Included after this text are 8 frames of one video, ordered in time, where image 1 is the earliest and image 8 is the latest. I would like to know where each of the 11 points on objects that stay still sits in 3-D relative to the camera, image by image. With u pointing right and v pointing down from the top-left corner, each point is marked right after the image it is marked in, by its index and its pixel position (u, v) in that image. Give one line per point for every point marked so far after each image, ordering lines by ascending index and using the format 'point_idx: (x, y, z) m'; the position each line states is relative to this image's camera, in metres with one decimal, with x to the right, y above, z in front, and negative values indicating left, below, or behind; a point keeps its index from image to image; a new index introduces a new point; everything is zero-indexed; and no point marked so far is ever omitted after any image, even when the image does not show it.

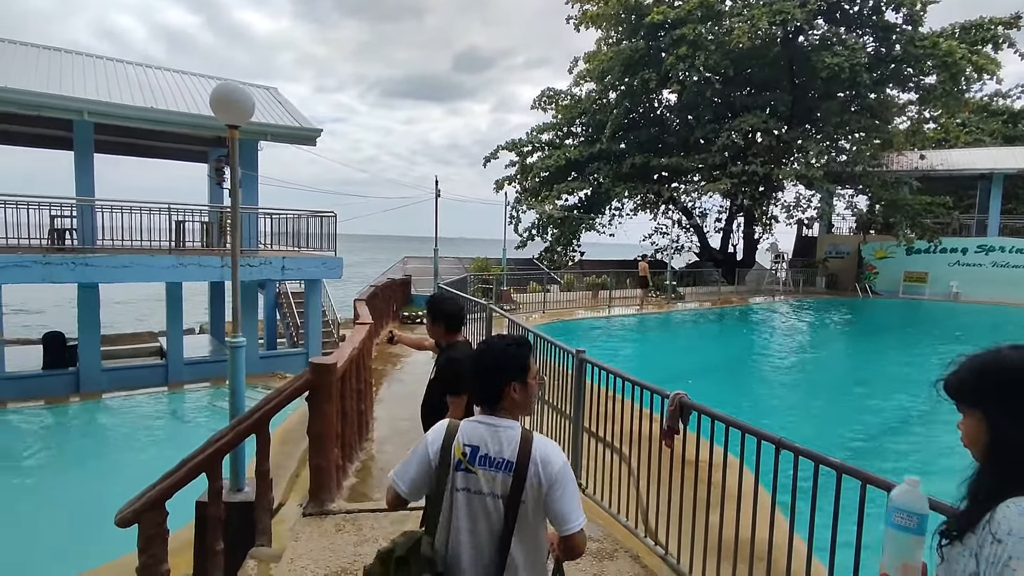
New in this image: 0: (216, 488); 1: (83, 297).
0: (-2.1, -1.4, +4.2) m
1: (-8.6, -0.2, +11.8) m
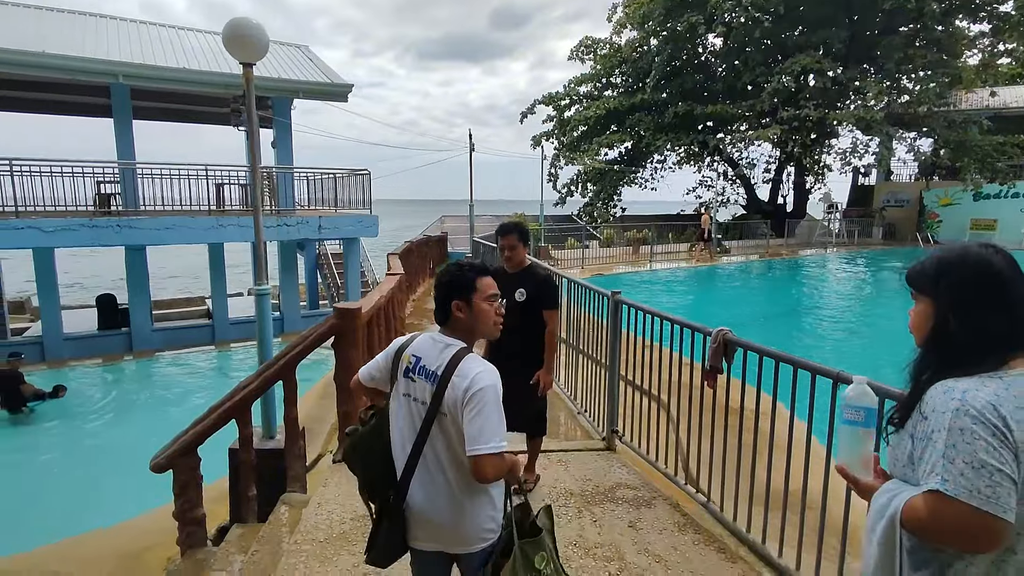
0: (-1.9, -1.0, +4.1) m
1: (-7.8, +0.6, +12.1) m
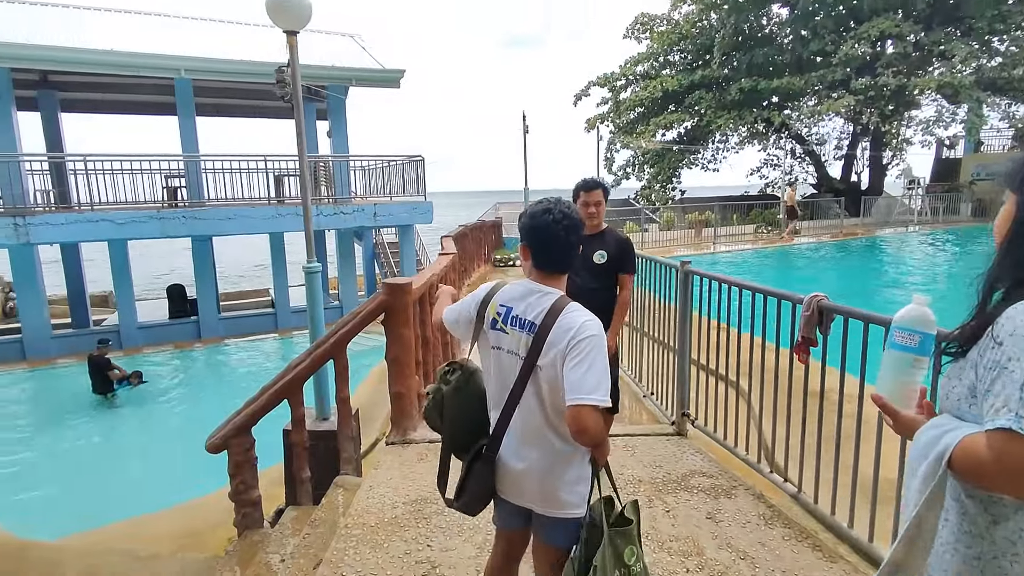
0: (-1.5, -0.9, +4.0) m
1: (-6.7, +0.8, +12.5) m
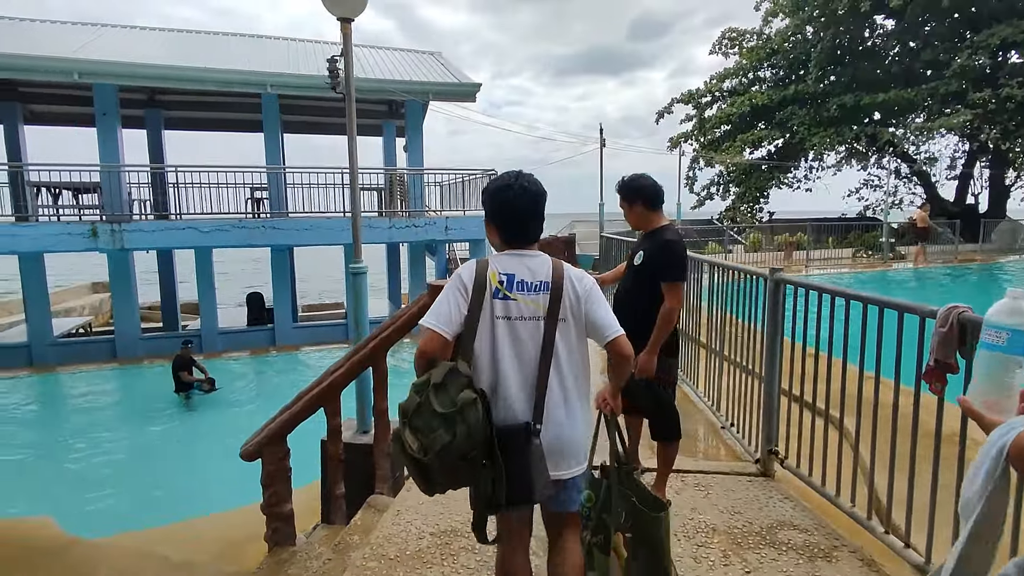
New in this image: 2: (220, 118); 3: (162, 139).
0: (-1.1, -0.9, +3.7) m
1: (-5.1, +0.6, +12.8) m
2: (-7.6, +4.4, +15.2) m
3: (-8.5, +3.6, +14.3) m
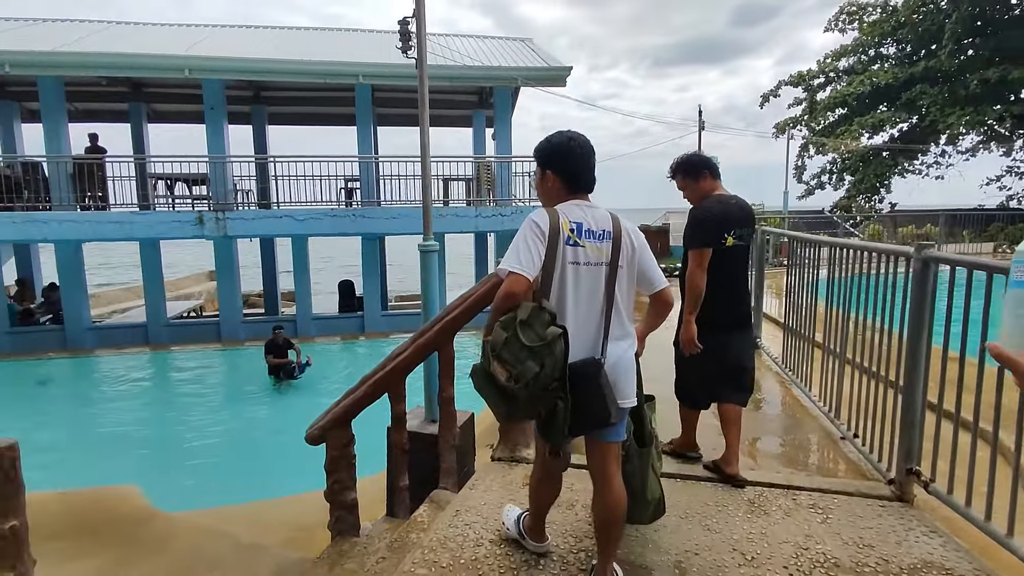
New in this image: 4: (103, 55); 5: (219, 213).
0: (-0.7, -0.7, +3.5) m
1: (-3.2, +0.9, +13.1) m
2: (-5.2, +4.7, +15.8) m
3: (-6.3, +4.0, +15.1) m
4: (-7.8, +4.4, +11.2) m
5: (-5.8, +1.5, +11.6) m
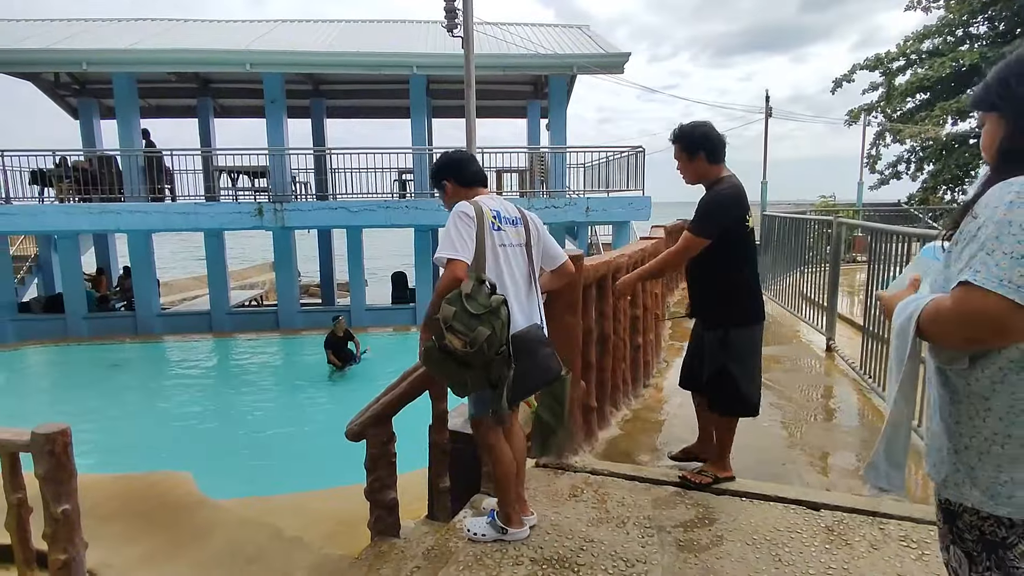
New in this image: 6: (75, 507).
0: (-0.4, -0.7, +3.3) m
1: (-2.1, +1.1, +13.1) m
2: (-3.7, +5.0, +15.9) m
3: (-4.9, +4.2, +15.3) m
4: (-6.7, +4.7, +11.6) m
5: (-4.7, +1.7, +11.8) m
6: (-2.7, -1.3, +3.6) m
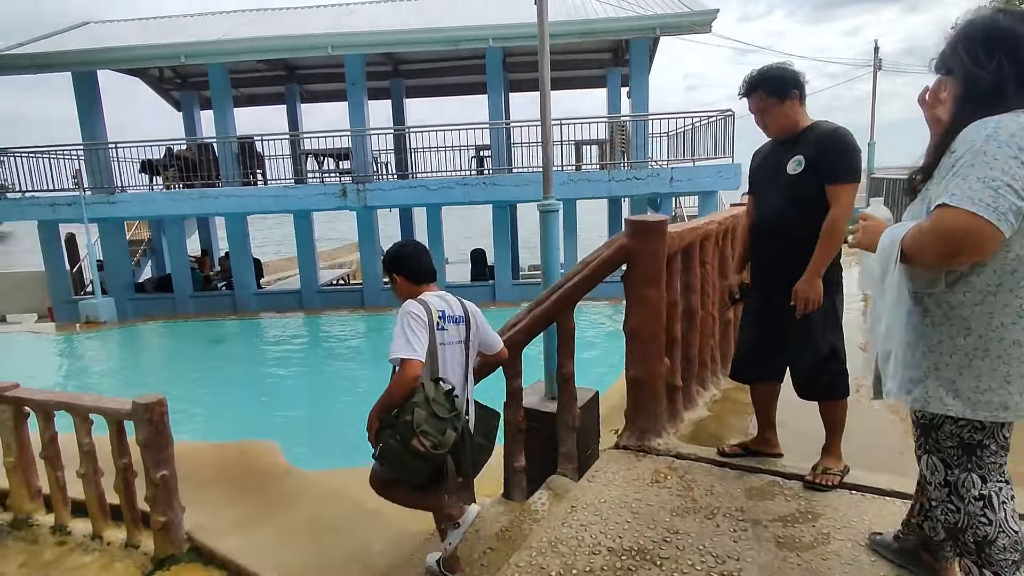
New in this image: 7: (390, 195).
0: (0.0, -0.5, +3.2) m
1: (-0.3, +1.6, +13.0) m
2: (-1.6, +5.6, +15.9) m
3: (-2.9, +4.8, +15.5) m
4: (-5.2, +5.1, +12.1) m
5: (-3.1, +2.1, +12.1) m
6: (-2.2, -1.2, +3.8) m
7: (-2.5, +1.9, +12.2) m
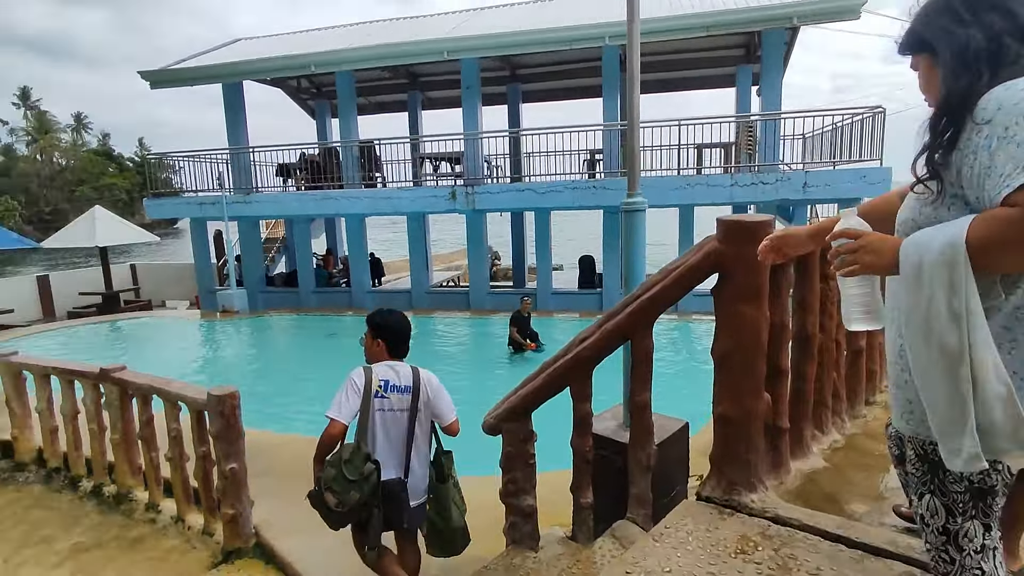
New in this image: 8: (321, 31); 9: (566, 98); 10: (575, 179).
0: (+0.3, -0.6, +2.8) m
1: (+2.1, +1.4, +12.5) m
2: (+1.5, +5.4, +15.6) m
3: (+0.2, +4.7, +15.4) m
4: (-2.7, +5.1, +12.5) m
5: (-0.8, +2.1, +12.2) m
6: (-1.7, -1.1, +3.8) m
7: (-0.3, +1.8, +12.1) m
8: (-5.4, +7.3, +16.6) m
9: (+1.5, +5.3, +16.5) m
10: (+1.3, +2.2, +11.8) m
